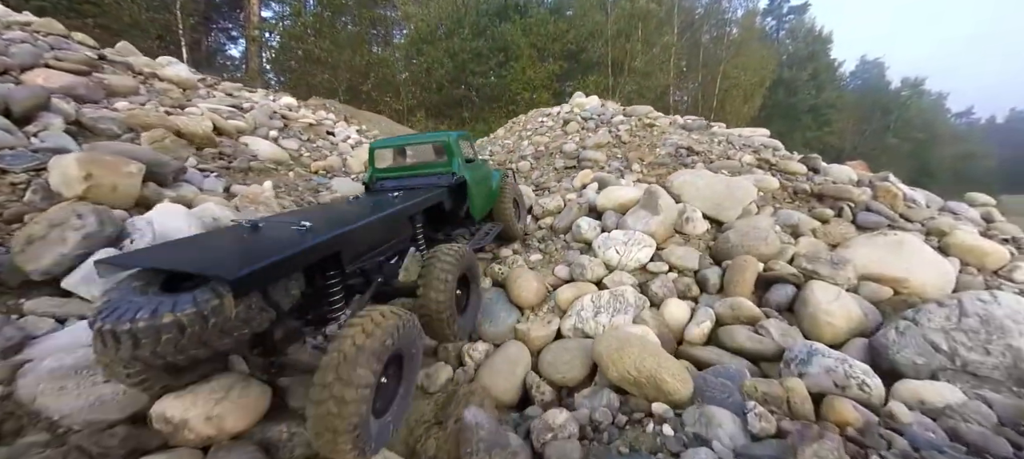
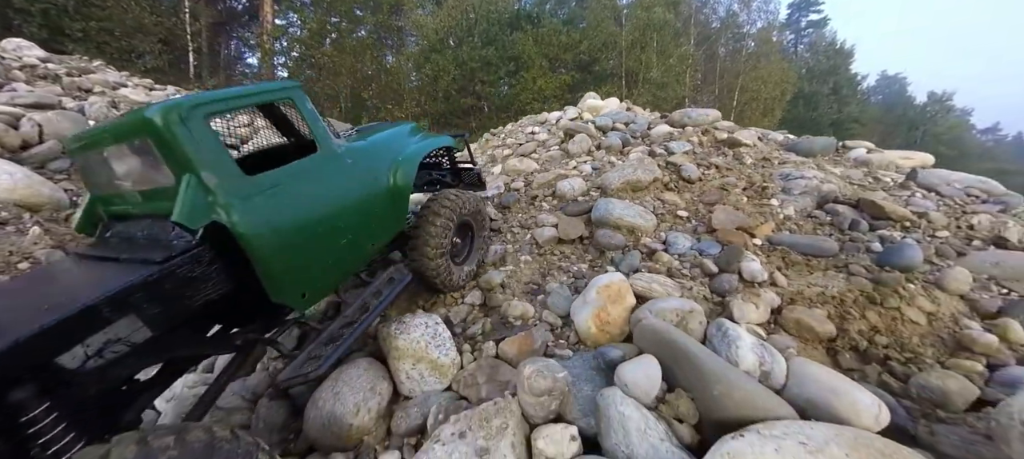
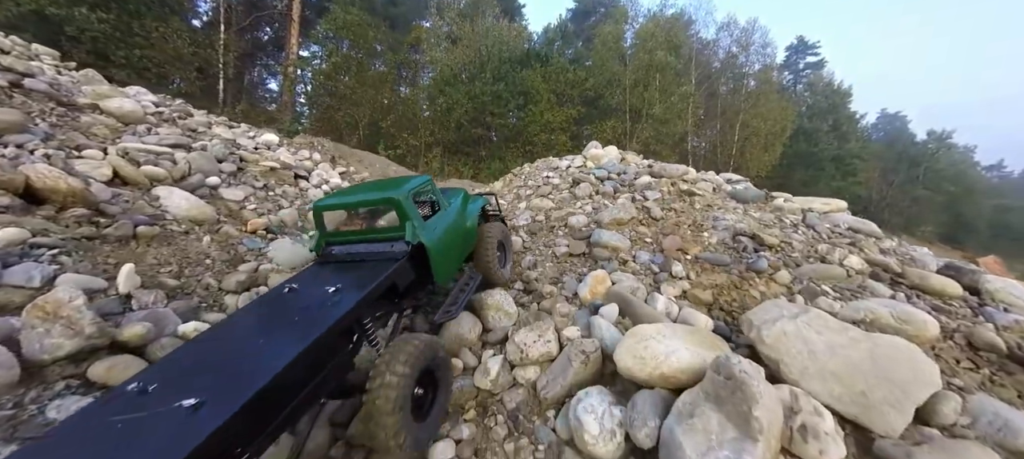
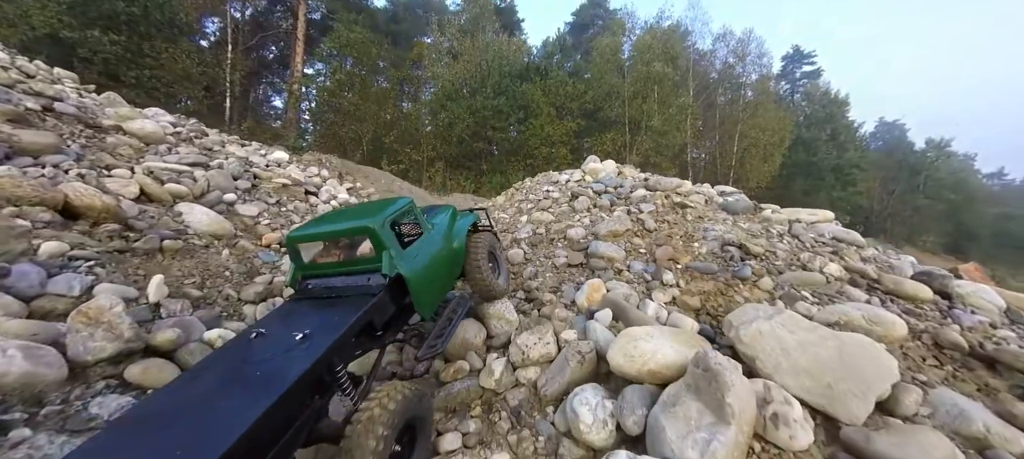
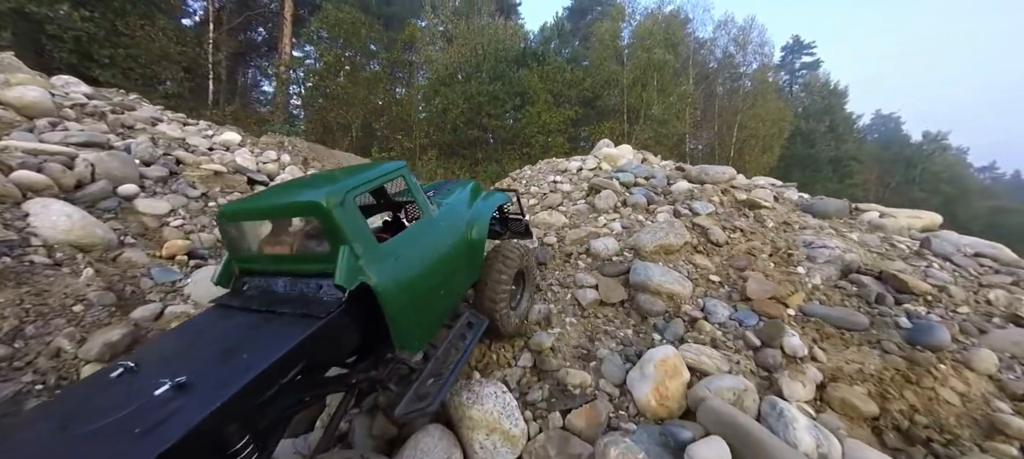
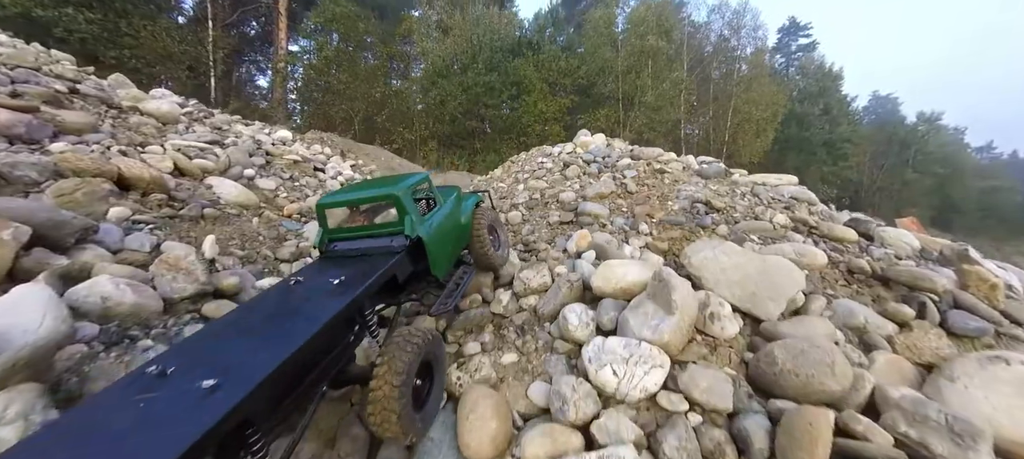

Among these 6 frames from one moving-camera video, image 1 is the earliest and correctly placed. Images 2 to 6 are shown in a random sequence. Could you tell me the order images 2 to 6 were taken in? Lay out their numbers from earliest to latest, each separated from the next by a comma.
6, 4, 3, 5, 2
